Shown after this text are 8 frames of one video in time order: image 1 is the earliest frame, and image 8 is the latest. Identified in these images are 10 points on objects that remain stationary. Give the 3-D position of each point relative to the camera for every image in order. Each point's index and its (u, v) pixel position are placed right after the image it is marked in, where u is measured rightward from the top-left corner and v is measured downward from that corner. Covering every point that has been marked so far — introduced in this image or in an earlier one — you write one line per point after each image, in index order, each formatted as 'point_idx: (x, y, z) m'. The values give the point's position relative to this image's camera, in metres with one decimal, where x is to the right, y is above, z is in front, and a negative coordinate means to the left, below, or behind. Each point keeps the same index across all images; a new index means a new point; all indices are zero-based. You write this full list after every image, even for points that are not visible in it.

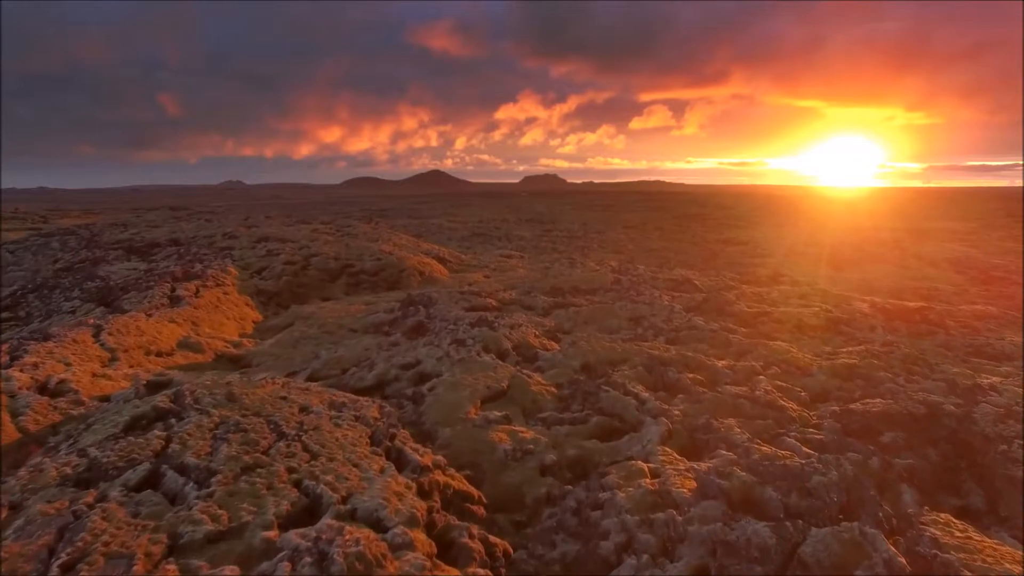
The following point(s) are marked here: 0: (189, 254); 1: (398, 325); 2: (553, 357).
0: (-9.9, +1.1, +18.2) m
1: (-2.6, -0.9, +13.5) m
2: (+0.7, -1.2, +10.0) m
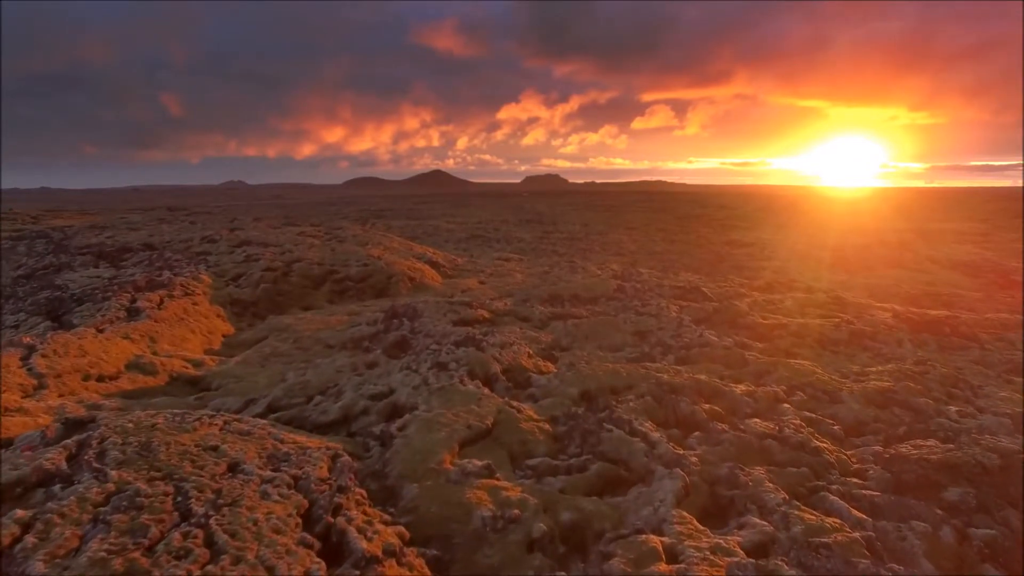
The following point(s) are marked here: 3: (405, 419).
0: (-10.0, +0.8, +17.0) m
1: (-2.8, -1.1, +12.2) m
2: (+0.5, -1.4, +8.7) m
3: (-1.3, -1.6, +7.1) m
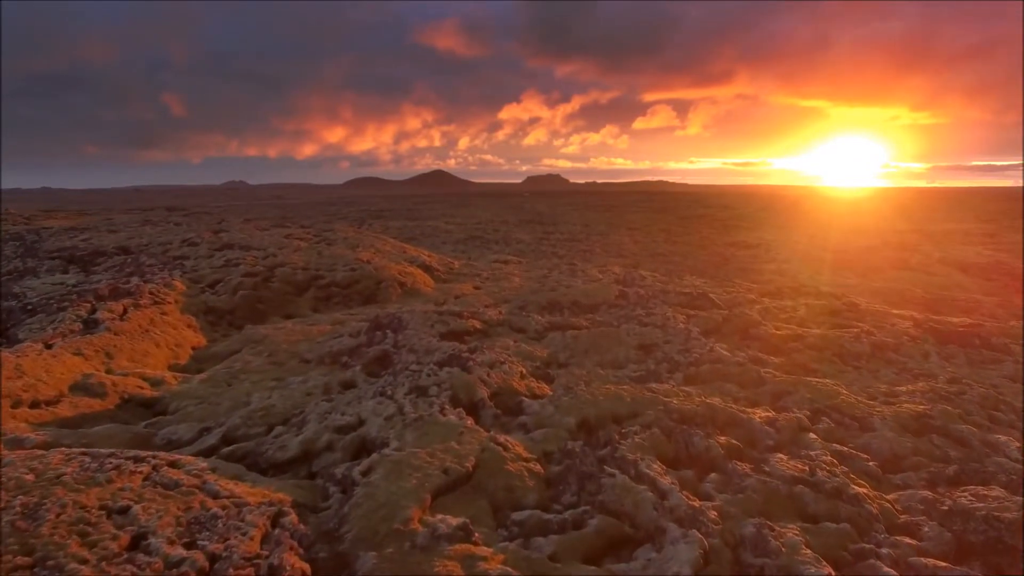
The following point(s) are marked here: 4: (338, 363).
0: (-10.2, +0.6, +16.0) m
1: (-2.9, -1.3, +11.2) m
2: (+0.4, -1.6, +7.7) m
3: (-1.4, -1.8, +6.1) m
4: (-3.3, -1.4, +11.2) m
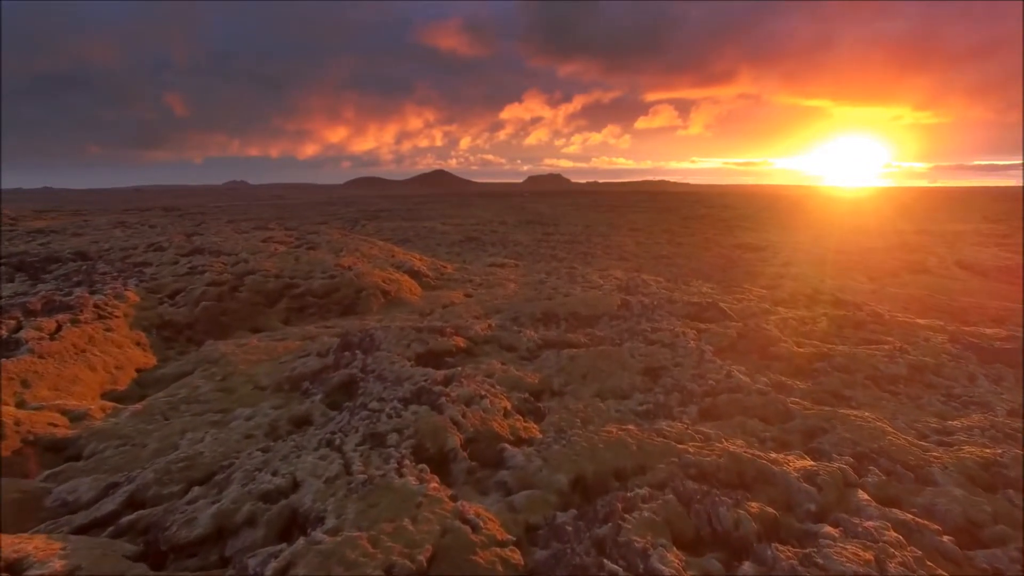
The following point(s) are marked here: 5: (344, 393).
0: (-10.4, +0.4, +14.5) m
1: (-3.1, -1.5, +9.7) m
2: (+0.2, -1.8, +6.2) m
3: (-1.7, -2.0, +4.6) m
4: (-3.5, -1.7, +9.7) m
5: (-2.6, -1.7, +9.3) m
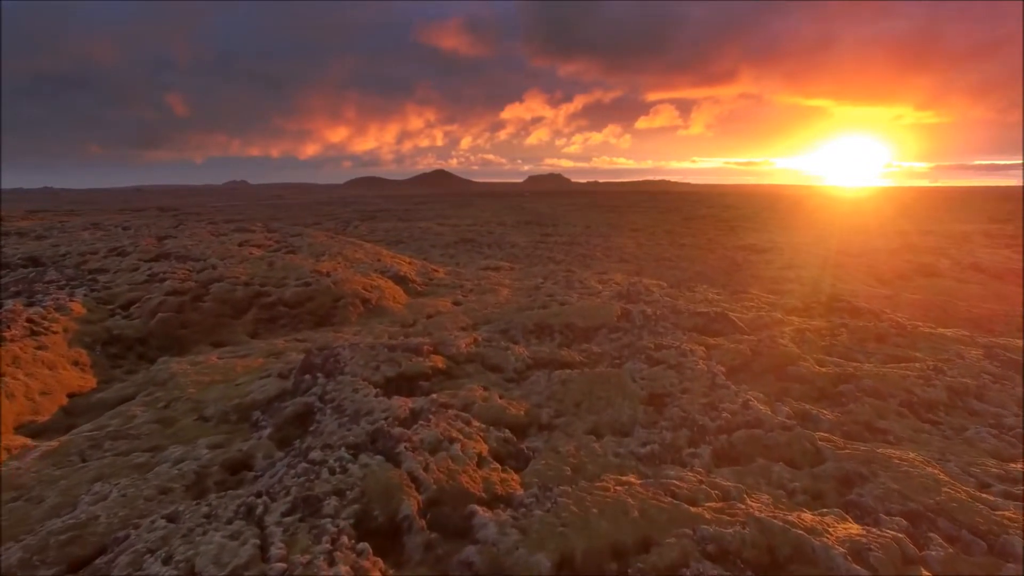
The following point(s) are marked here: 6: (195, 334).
0: (-10.6, +0.2, +13.2) m
1: (-3.4, -1.7, +8.4) m
2: (-0.1, -2.1, +4.9) m
3: (-1.9, -2.2, +3.3) m
4: (-3.7, -1.9, +8.3) m
5: (-2.9, -1.9, +8.0) m
6: (-6.8, -1.0, +12.7) m
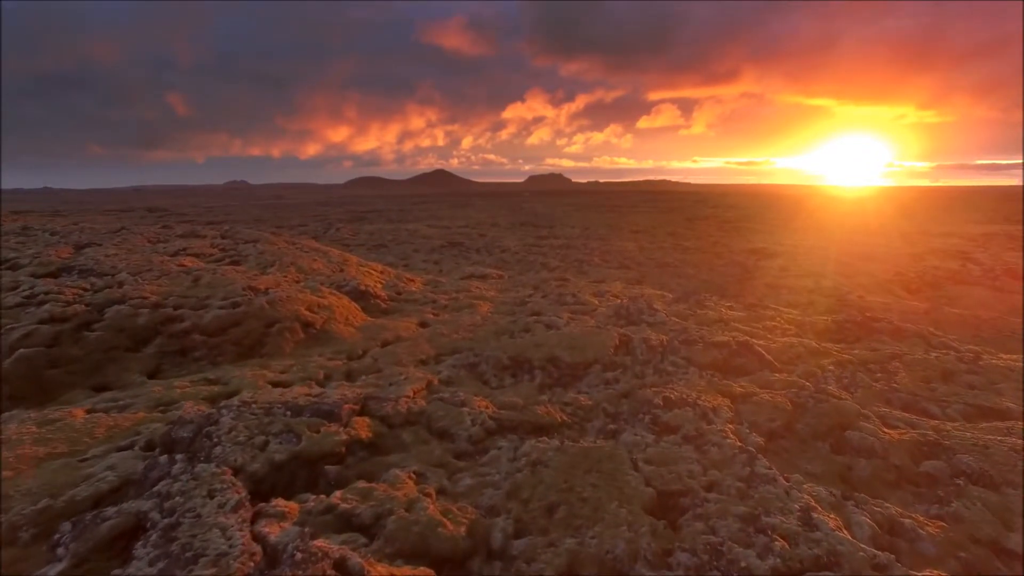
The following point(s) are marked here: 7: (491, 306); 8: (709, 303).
0: (-11.2, -0.3, +10.3) m
1: (-4.0, -2.2, +5.5) m
2: (-0.7, -2.5, +2.0) m
3: (-2.5, -2.7, +0.4) m
4: (-4.3, -2.3, +5.5) m
5: (-3.5, -2.3, +5.1) m
6: (-7.4, -1.4, +9.9) m
7: (-0.6, -0.5, +18.1) m
8: (+6.3, -0.5, +19.1) m
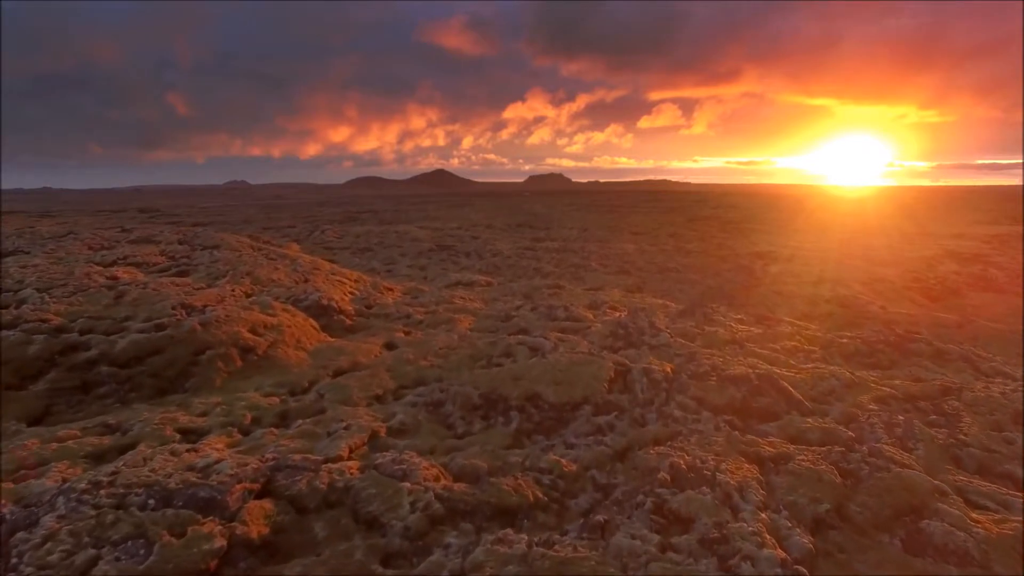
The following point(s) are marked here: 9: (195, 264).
0: (-11.6, -0.6, +8.3) m
1: (-4.4, -2.6, +3.5) m
2: (-1.1, -2.9, 0.0) m
3: (-3.0, -3.0, -1.6) m
4: (-4.8, -2.7, +3.4) m
5: (-3.9, -2.7, +3.1) m
6: (-7.8, -1.8, +7.9) m
7: (-1.1, -0.9, +16.1) m
8: (+5.9, -0.8, +17.0) m
9: (-8.6, +0.7, +16.1) m
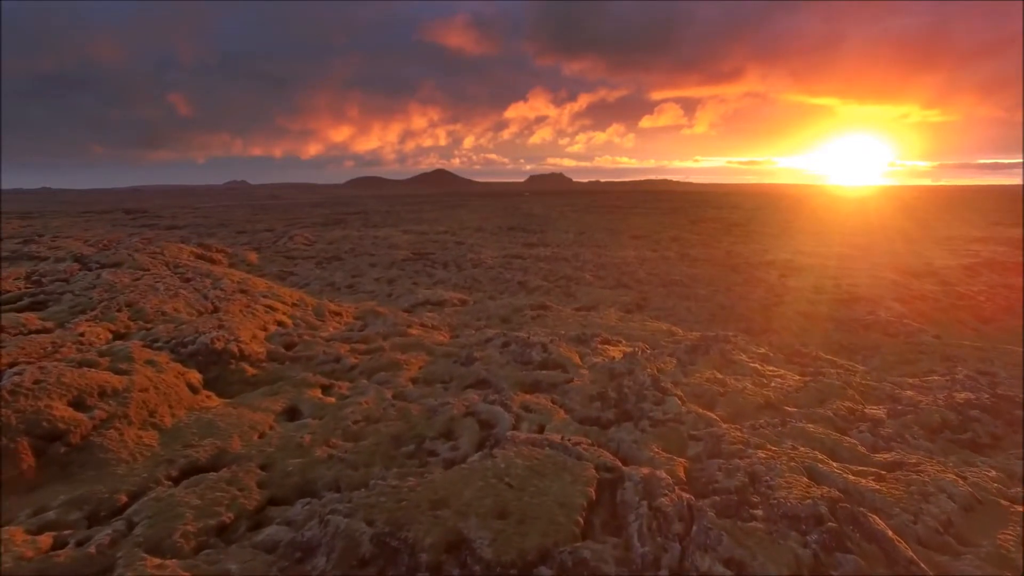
0: (-12.5, -1.4, +4.7) m
1: (-5.2, -3.3, -0.2) m
2: (-2.0, -3.6, -3.7) m
3: (-3.8, -3.7, -5.3) m
4: (-5.6, -3.4, -0.2) m
5: (-4.7, -3.4, -0.6) m
6: (-8.6, -2.5, +4.2) m
7: (-1.9, -1.6, +12.4) m
8: (+5.1, -1.5, +13.3) m
9: (-9.4, -0.1, +12.5) m
